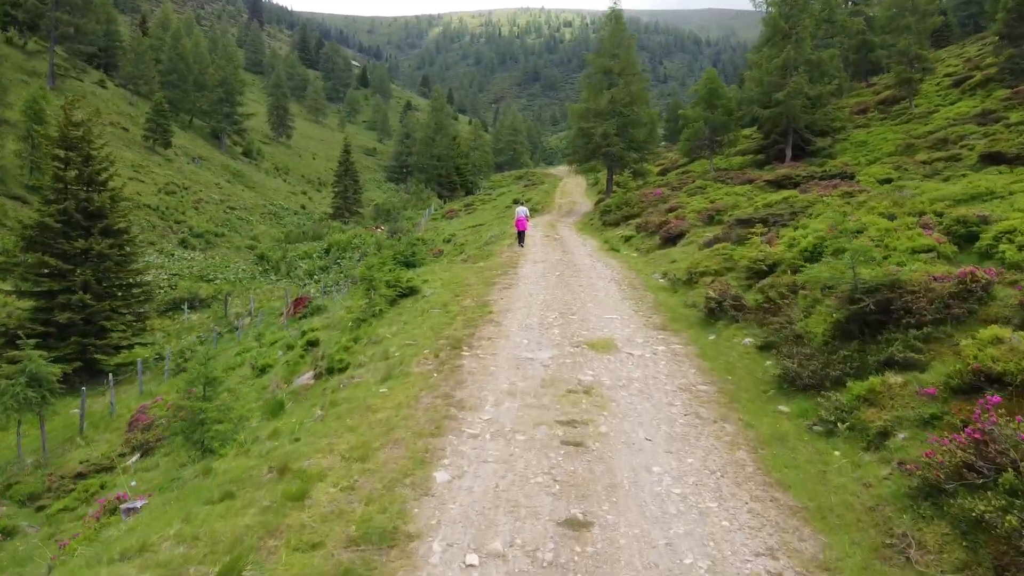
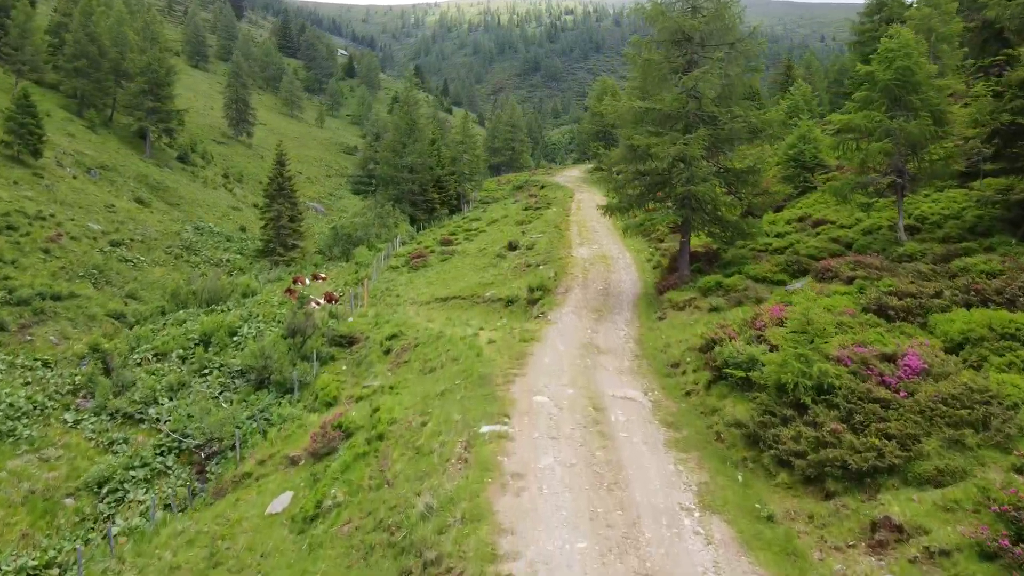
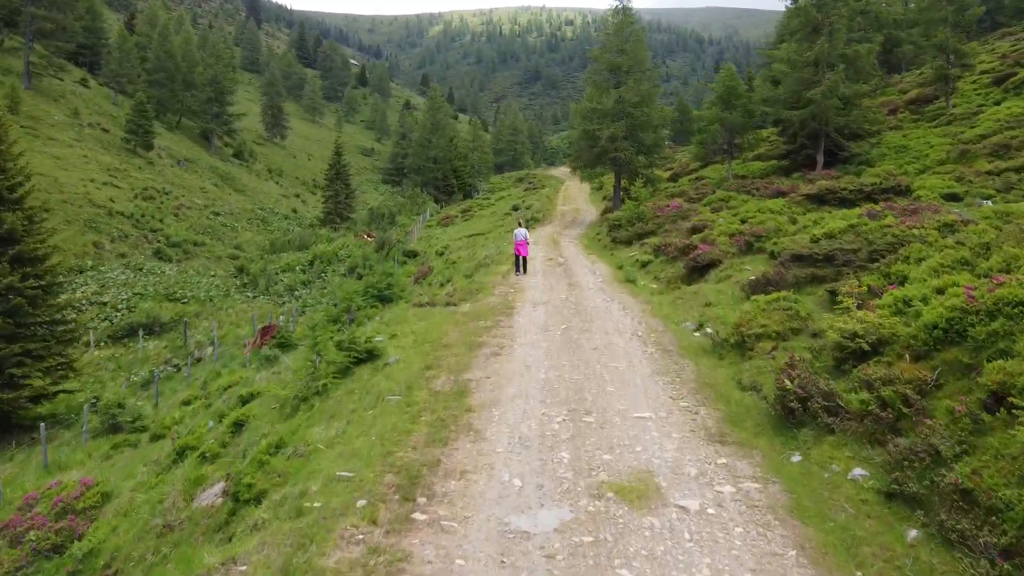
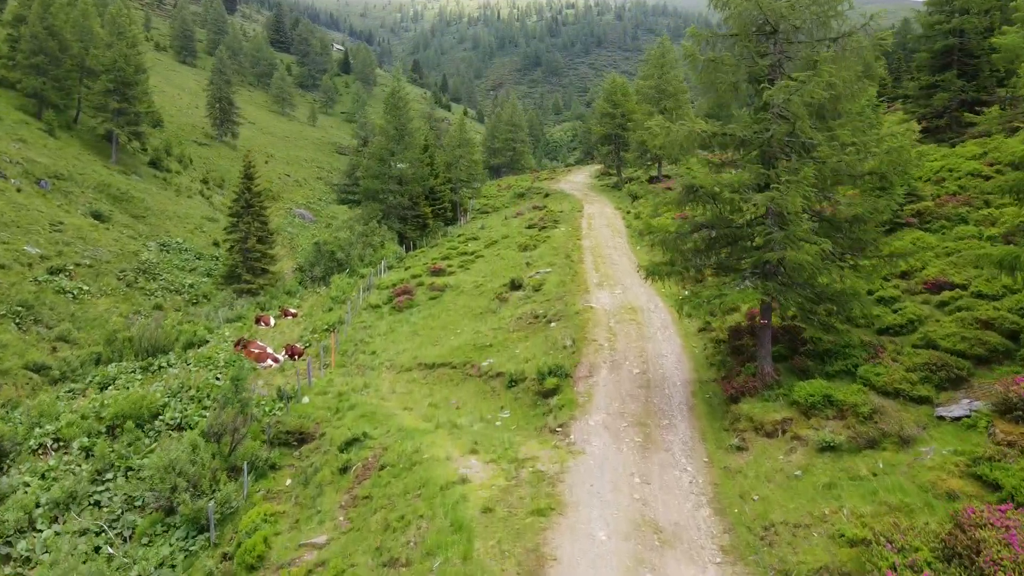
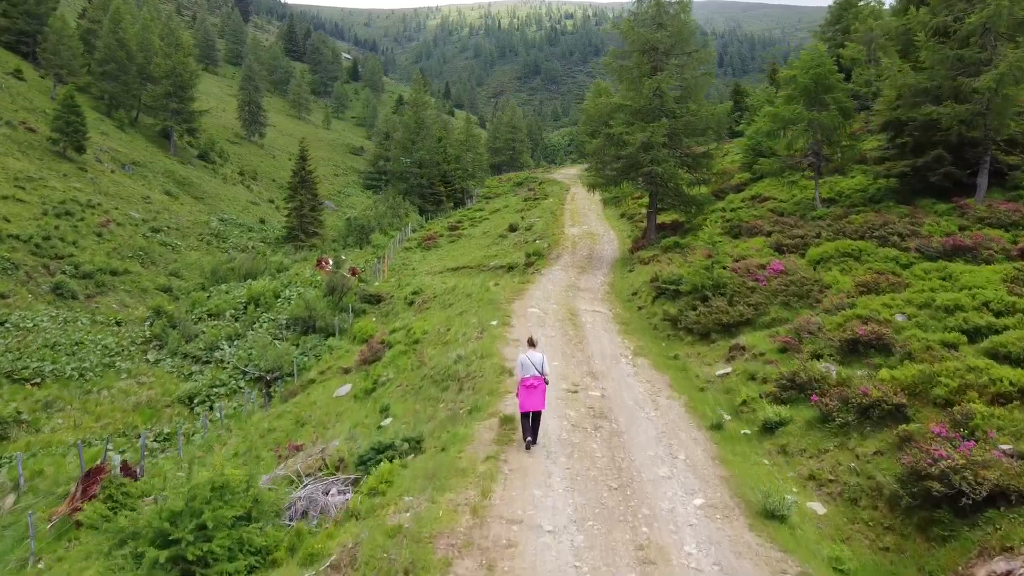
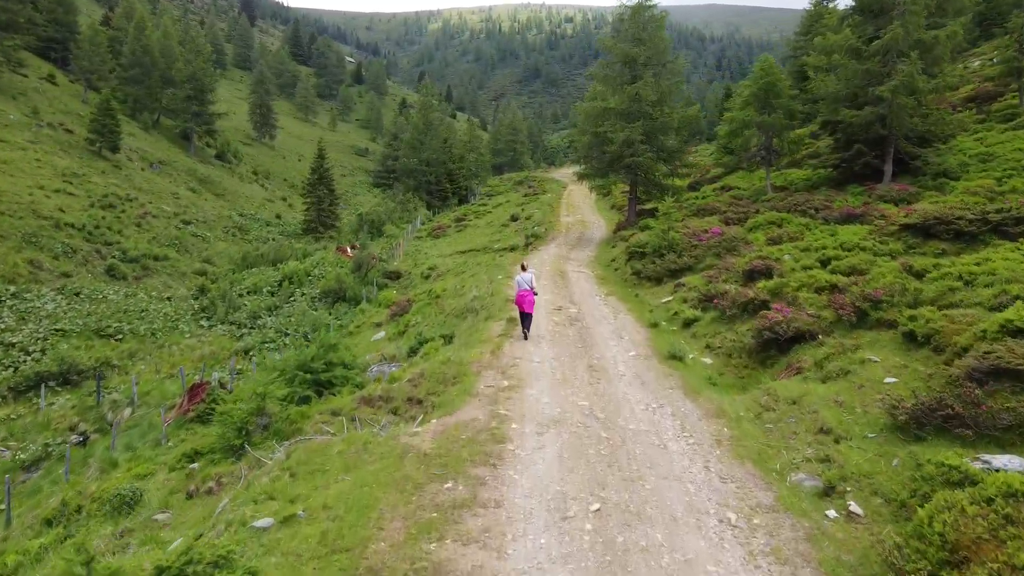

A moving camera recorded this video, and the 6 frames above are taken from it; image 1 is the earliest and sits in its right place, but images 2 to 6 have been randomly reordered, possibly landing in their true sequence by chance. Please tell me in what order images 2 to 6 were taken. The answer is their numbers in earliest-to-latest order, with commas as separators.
3, 6, 5, 2, 4
